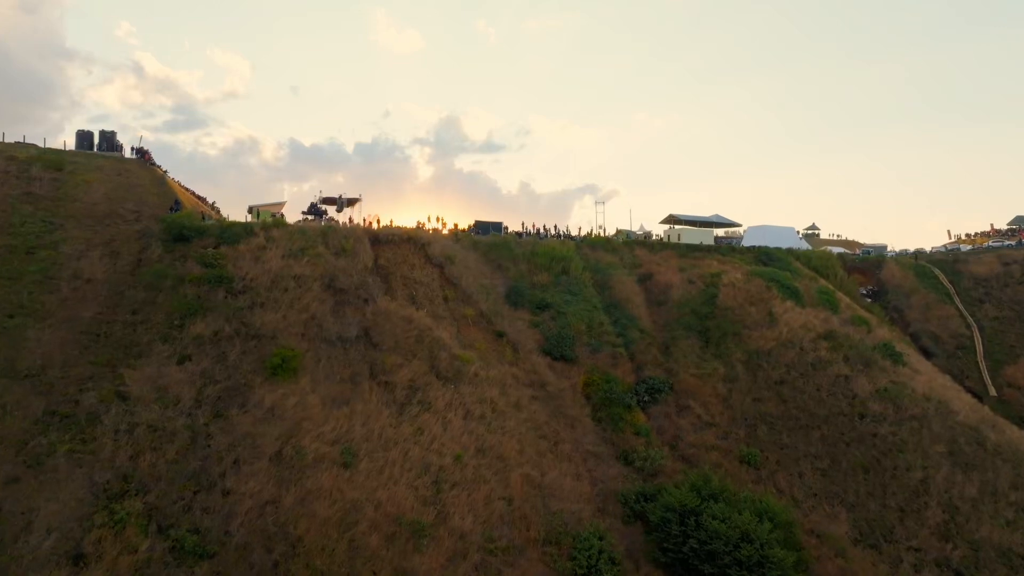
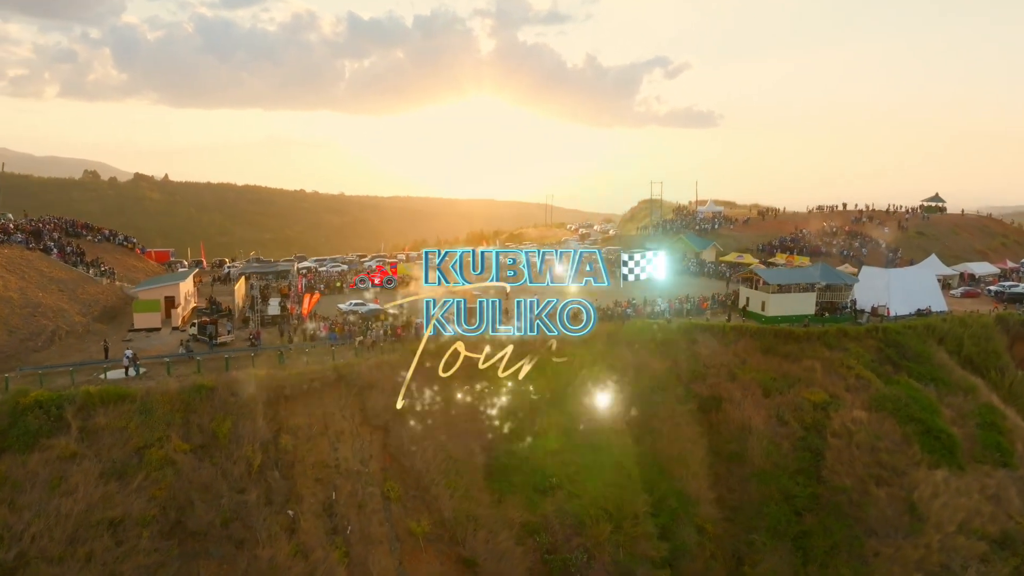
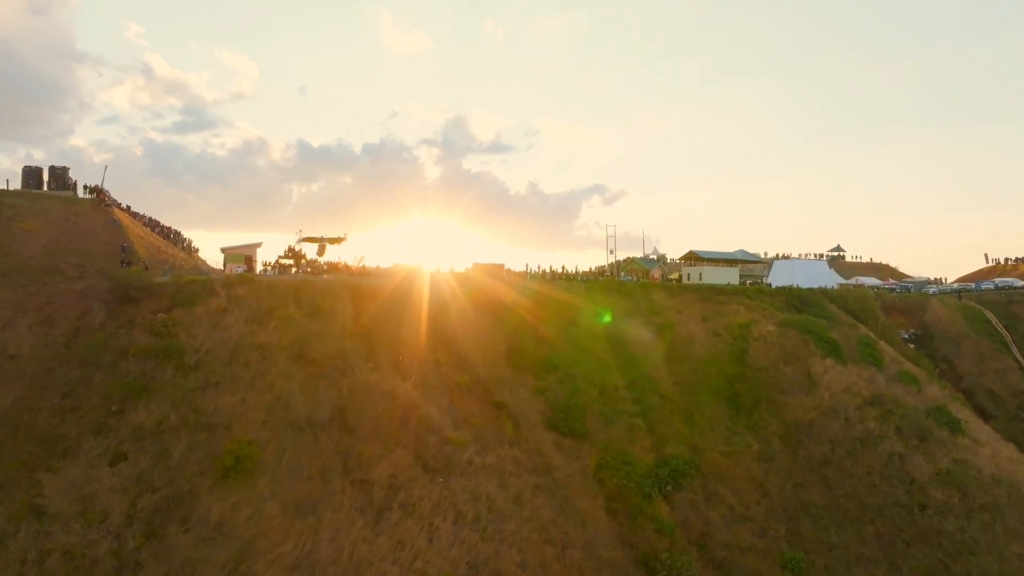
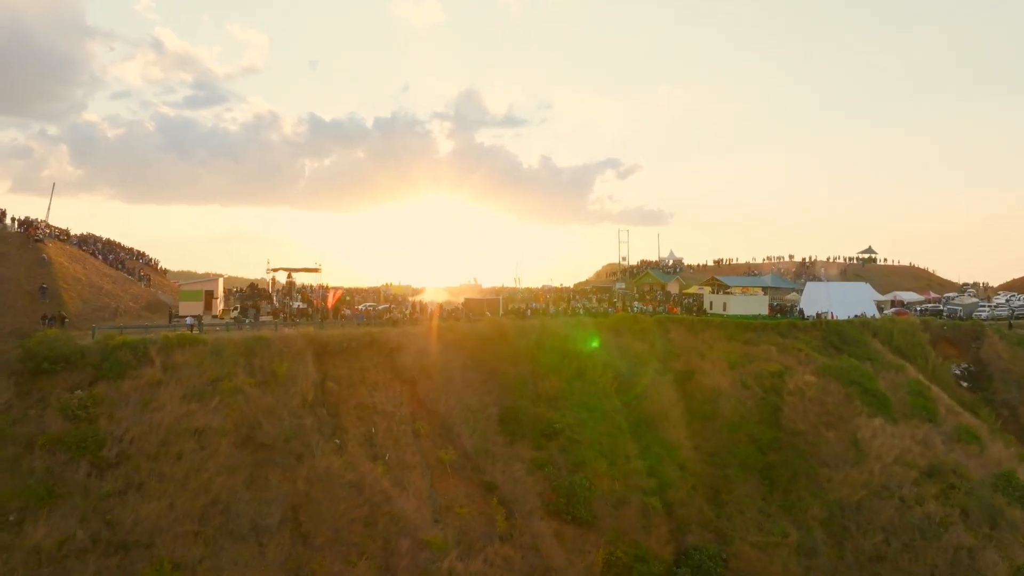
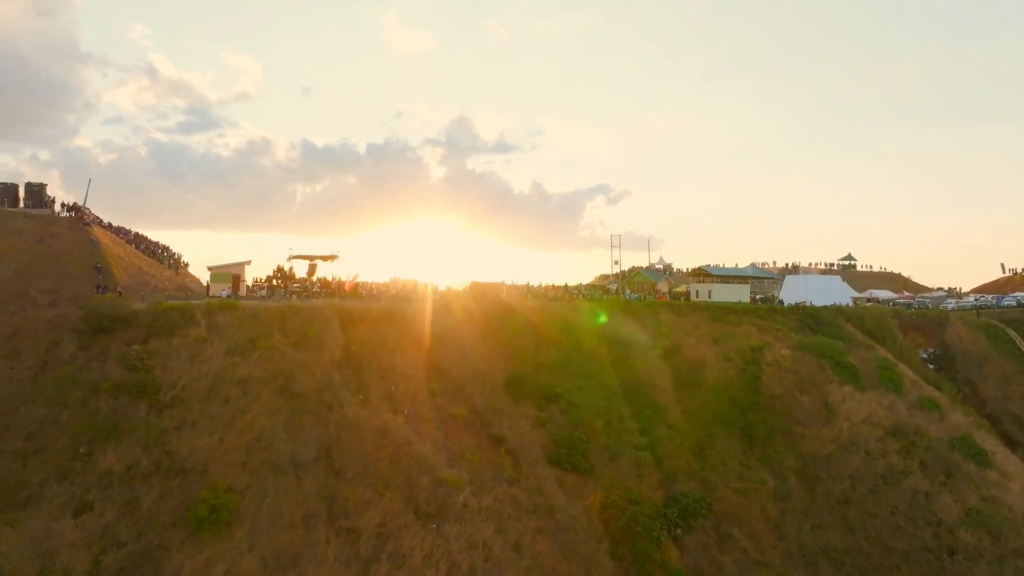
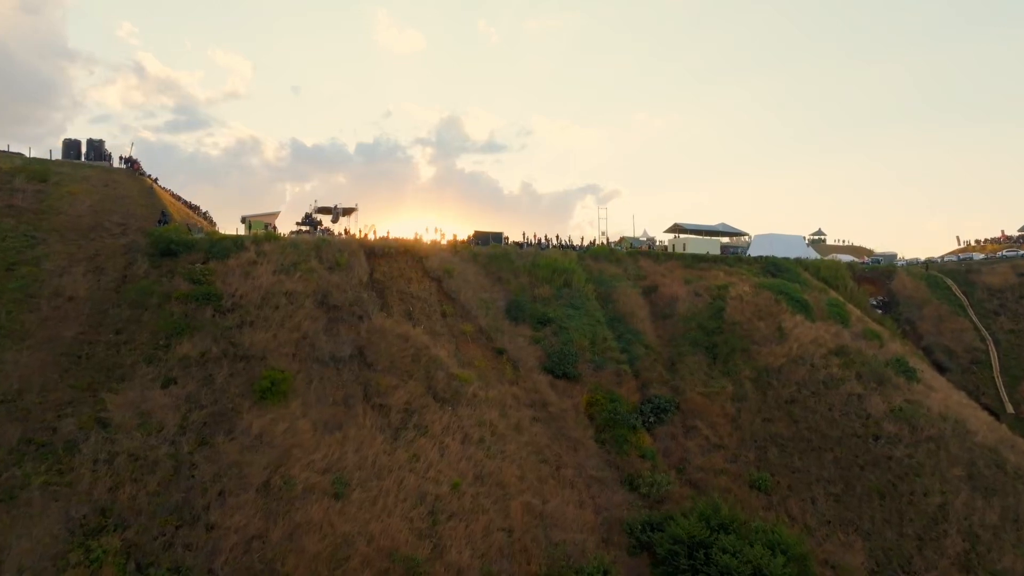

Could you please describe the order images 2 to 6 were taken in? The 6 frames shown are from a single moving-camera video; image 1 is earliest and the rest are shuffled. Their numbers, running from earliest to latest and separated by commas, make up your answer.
6, 3, 5, 4, 2
